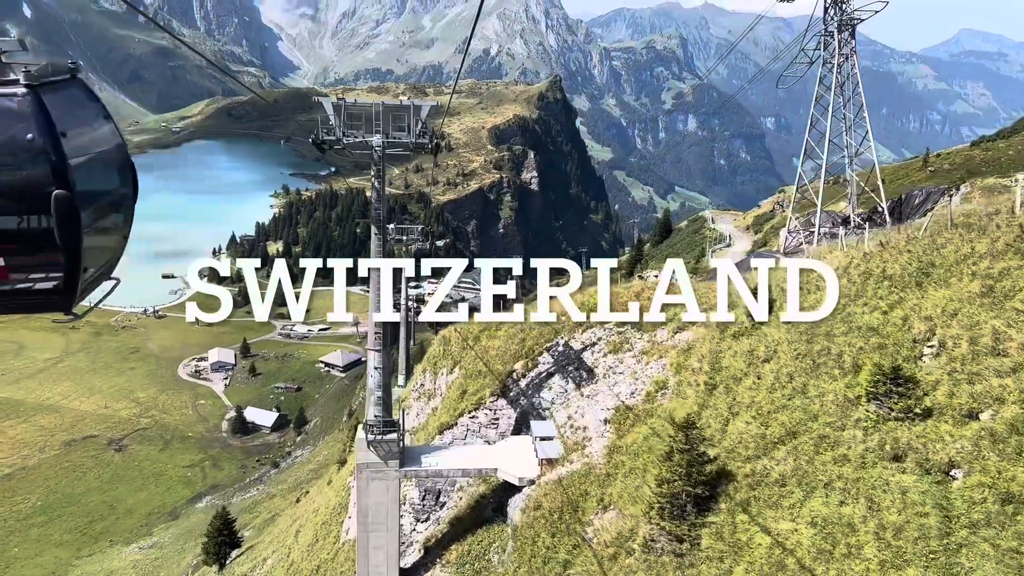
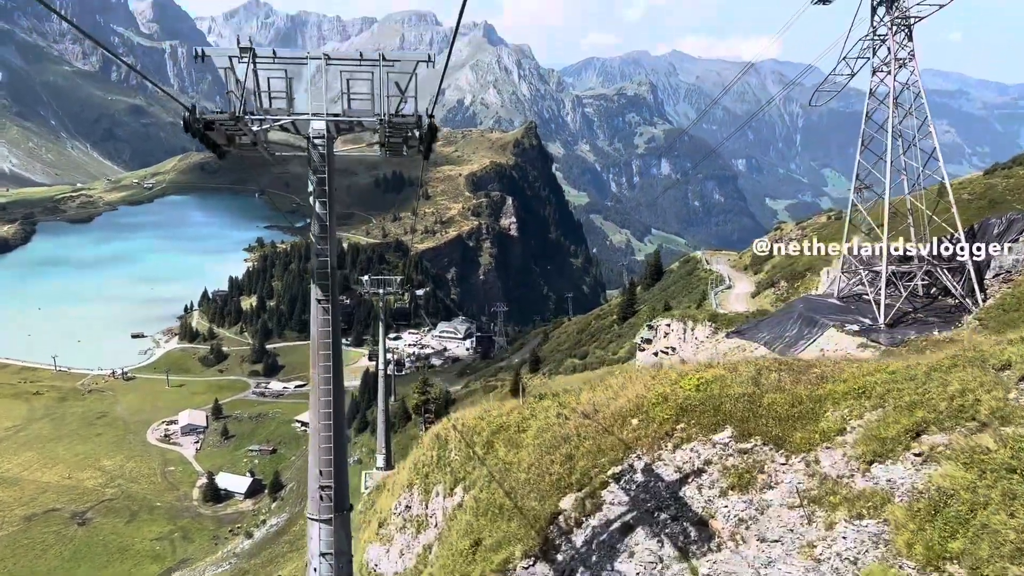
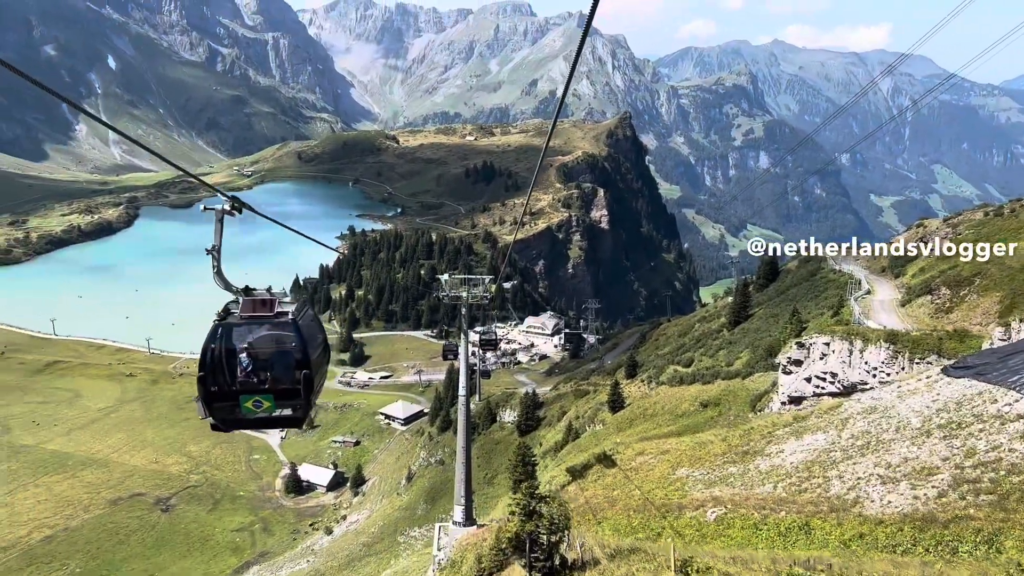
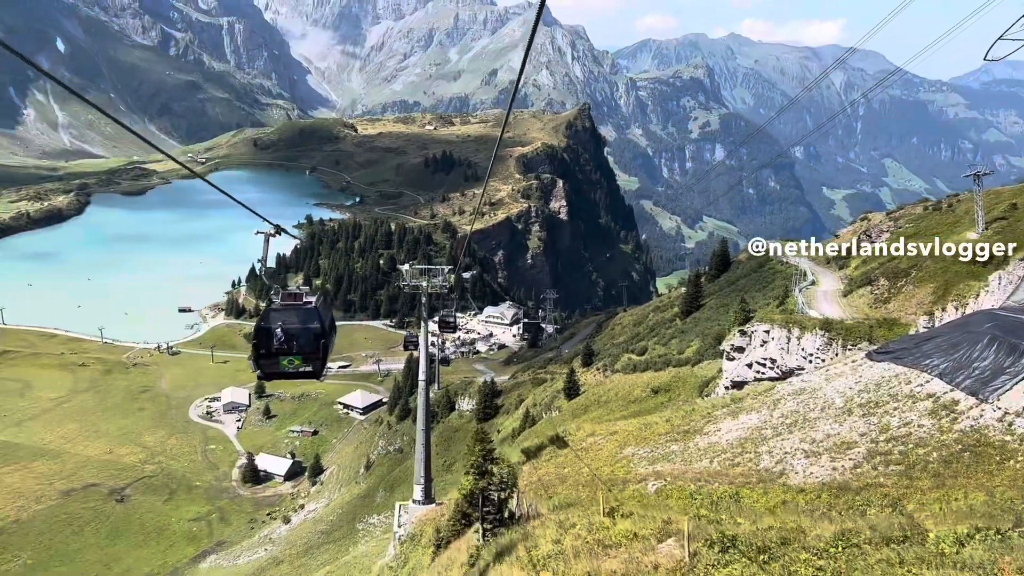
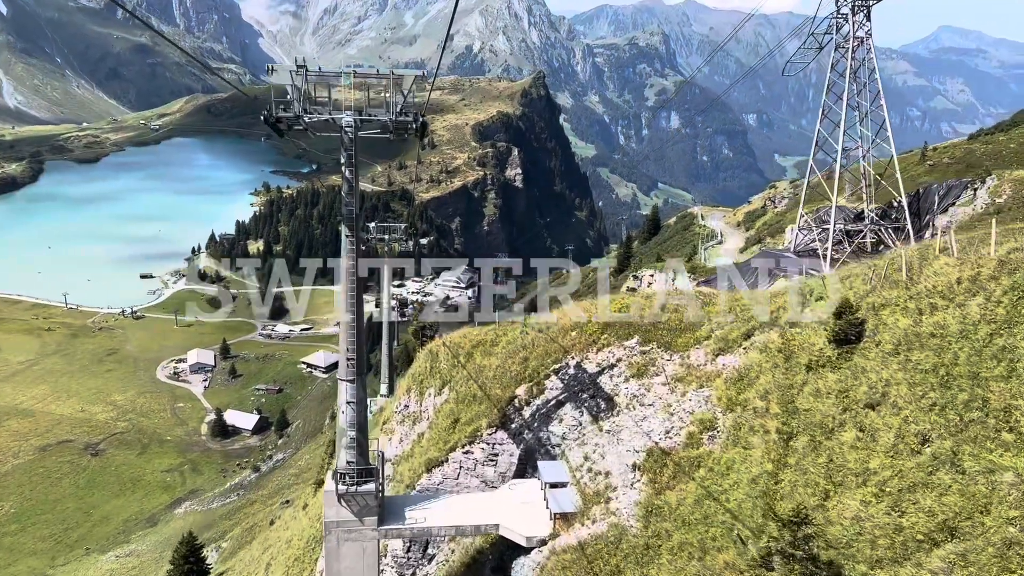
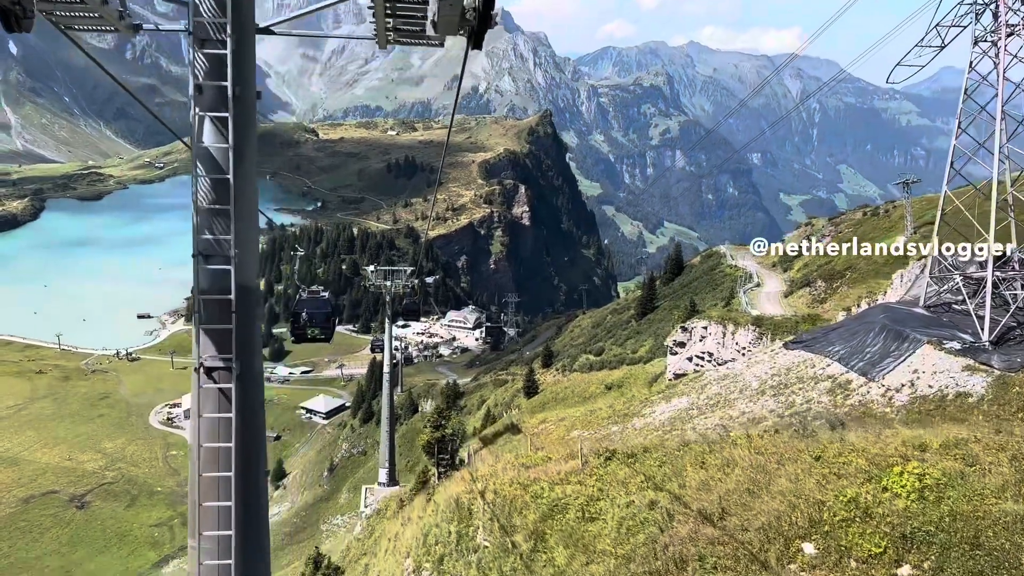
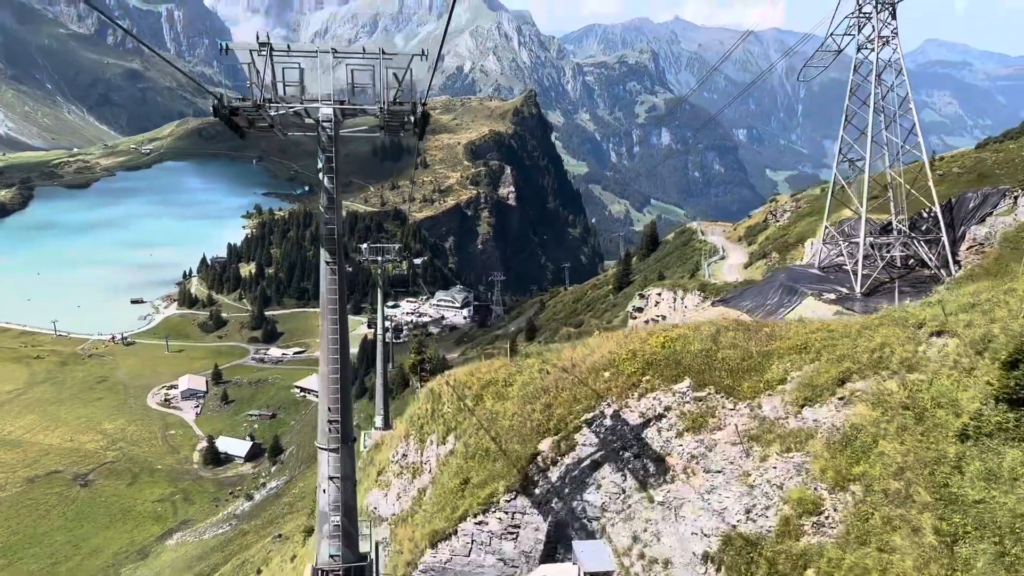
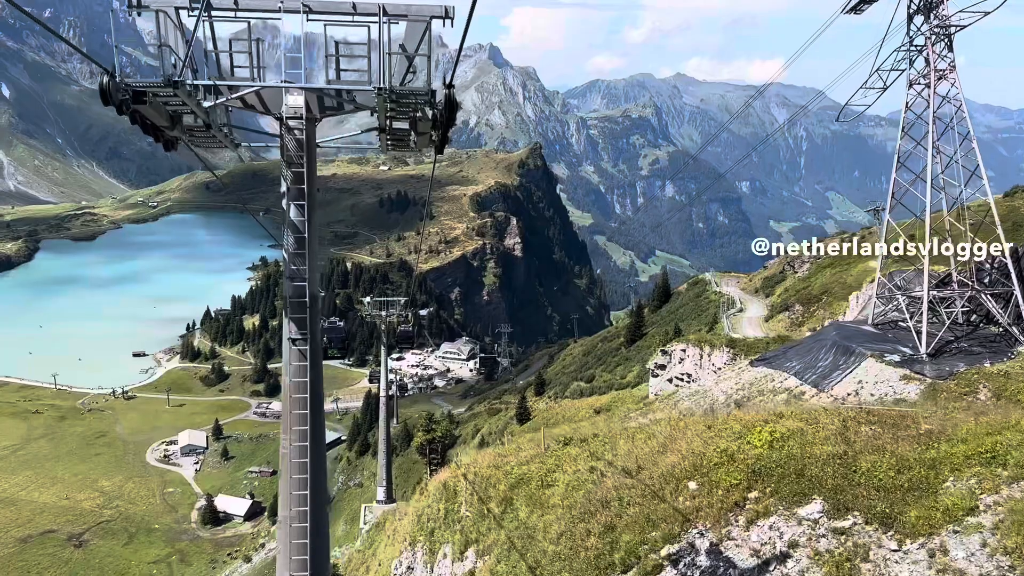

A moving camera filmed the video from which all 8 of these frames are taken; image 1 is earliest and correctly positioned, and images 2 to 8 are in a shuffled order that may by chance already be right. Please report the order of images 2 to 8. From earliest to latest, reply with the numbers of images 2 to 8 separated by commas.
5, 7, 2, 8, 6, 4, 3
